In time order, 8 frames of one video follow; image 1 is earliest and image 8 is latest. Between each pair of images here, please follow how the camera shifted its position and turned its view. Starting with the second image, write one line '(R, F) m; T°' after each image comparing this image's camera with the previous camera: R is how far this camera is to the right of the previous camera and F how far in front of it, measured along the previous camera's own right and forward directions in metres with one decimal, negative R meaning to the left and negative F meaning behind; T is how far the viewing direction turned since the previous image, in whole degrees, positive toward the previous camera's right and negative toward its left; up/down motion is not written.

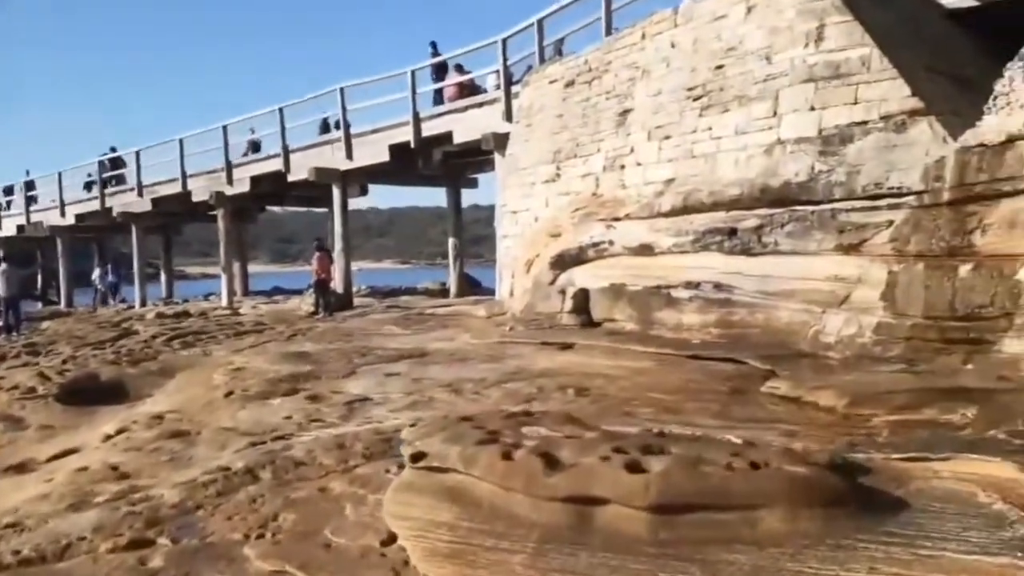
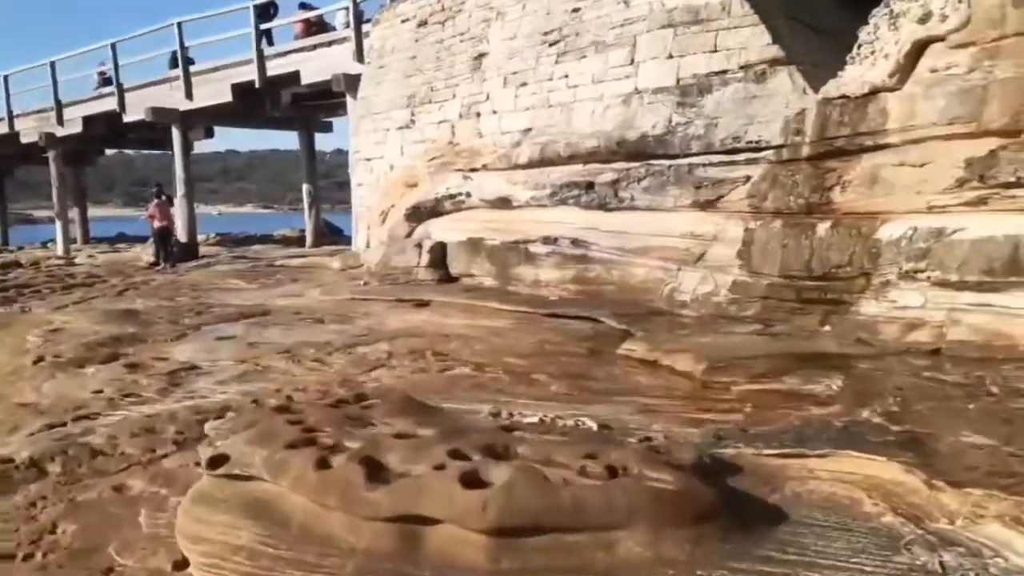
(+0.2, +0.7) m; +8°
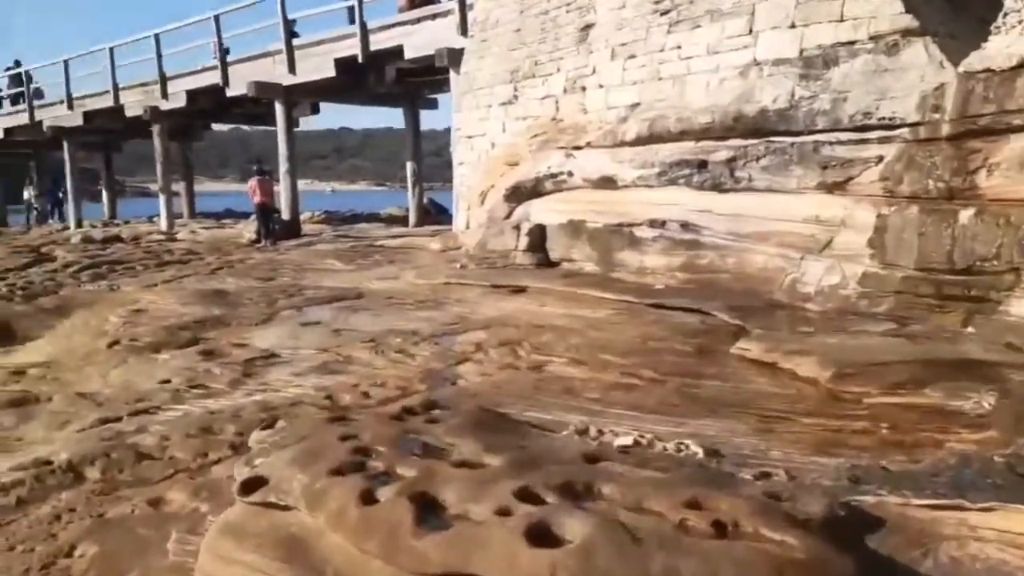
(+0.1, +0.7) m; -6°
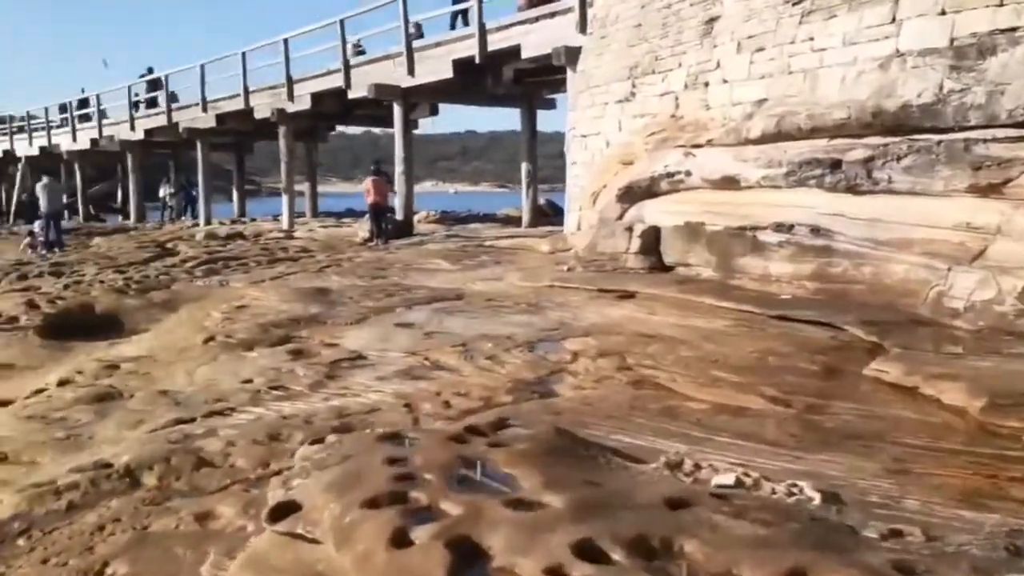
(+0.1, +0.6) m; -7°
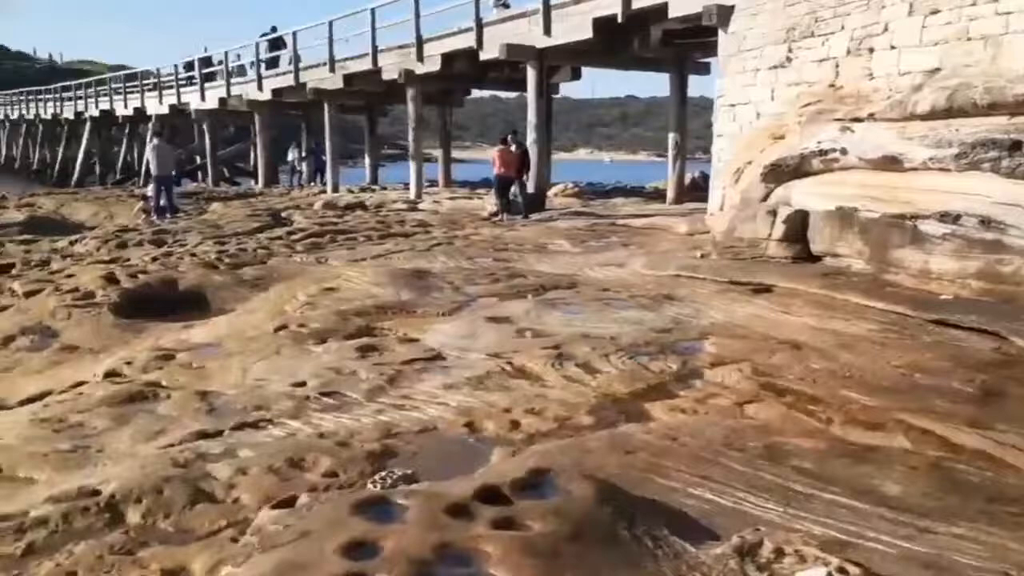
(+0.3, +0.9) m; -8°
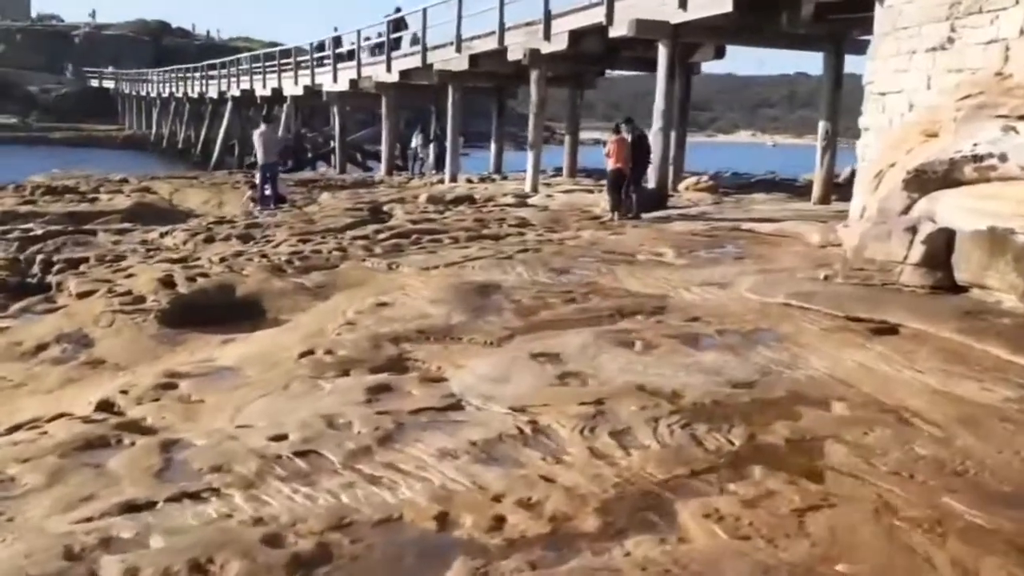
(+0.6, +1.0) m; -8°
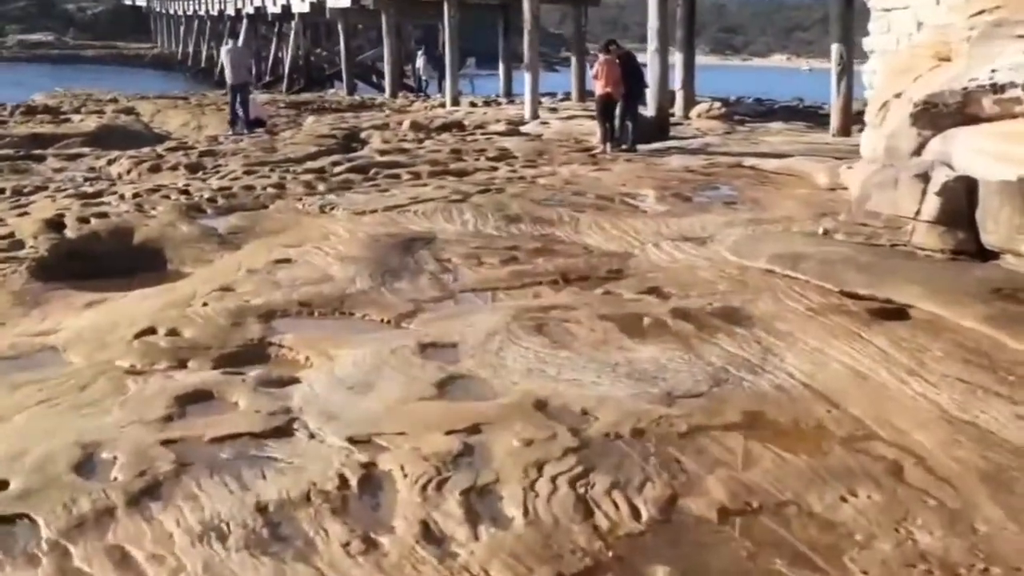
(+0.7, +1.6) m; -2°
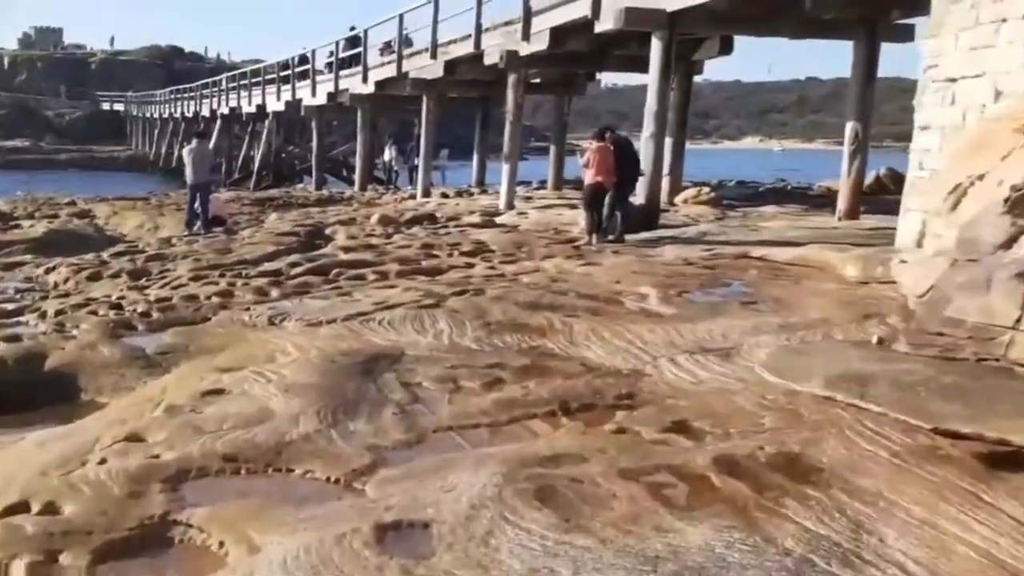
(0.0, +1.2) m; +1°
